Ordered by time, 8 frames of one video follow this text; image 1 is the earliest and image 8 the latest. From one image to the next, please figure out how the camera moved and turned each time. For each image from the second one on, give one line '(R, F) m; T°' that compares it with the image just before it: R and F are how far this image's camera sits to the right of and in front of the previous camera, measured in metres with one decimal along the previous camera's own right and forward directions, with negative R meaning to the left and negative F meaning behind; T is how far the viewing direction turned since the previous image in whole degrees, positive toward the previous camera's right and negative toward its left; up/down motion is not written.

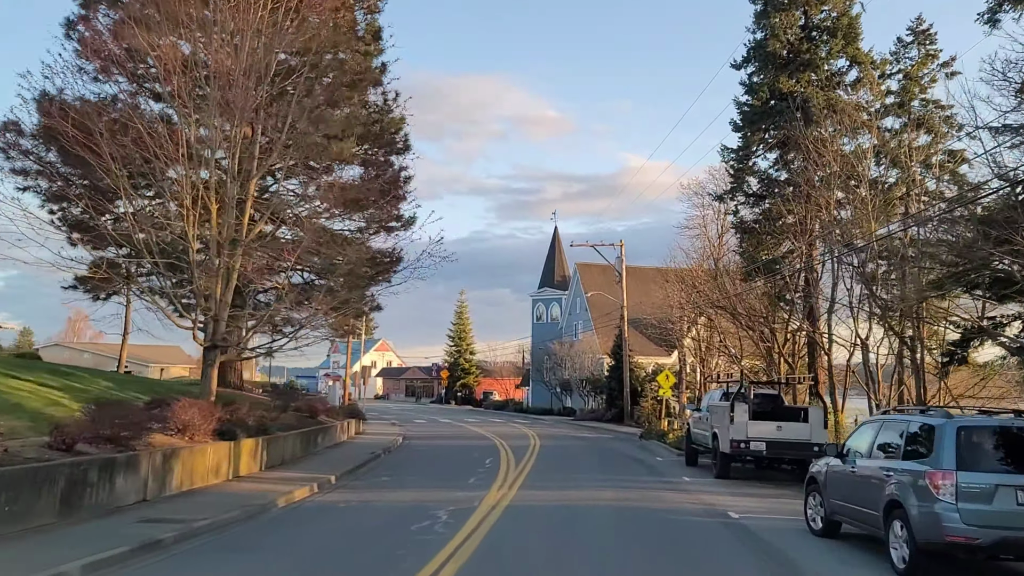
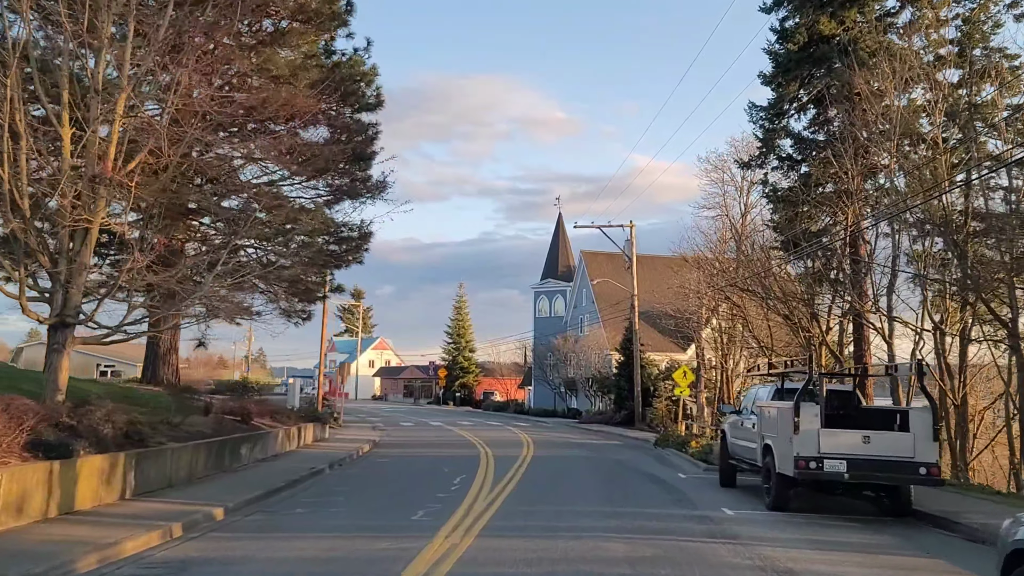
(+0.6, +4.6) m; -1°
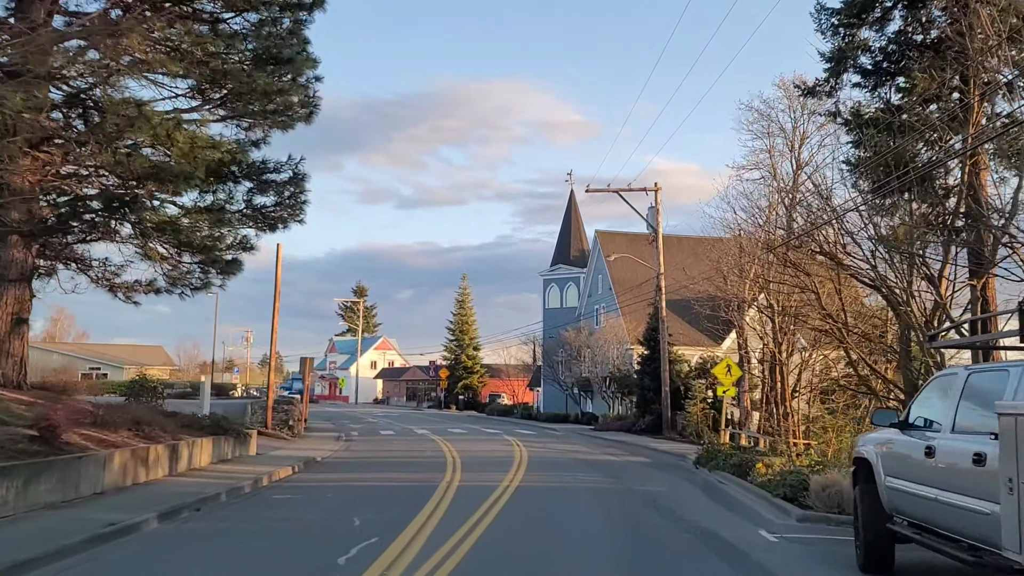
(+0.7, +6.9) m; -1°
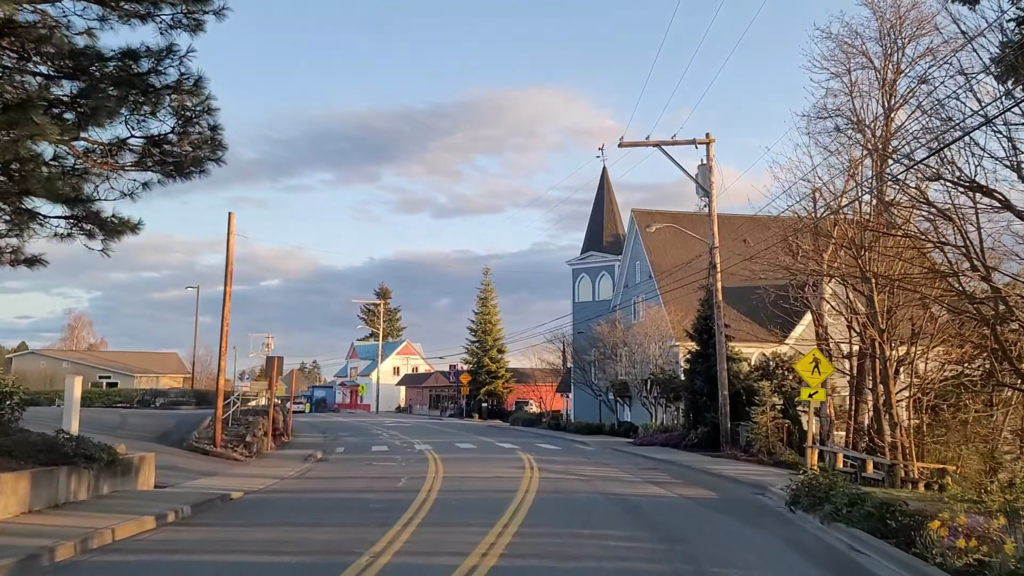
(+0.6, +6.3) m; -3°
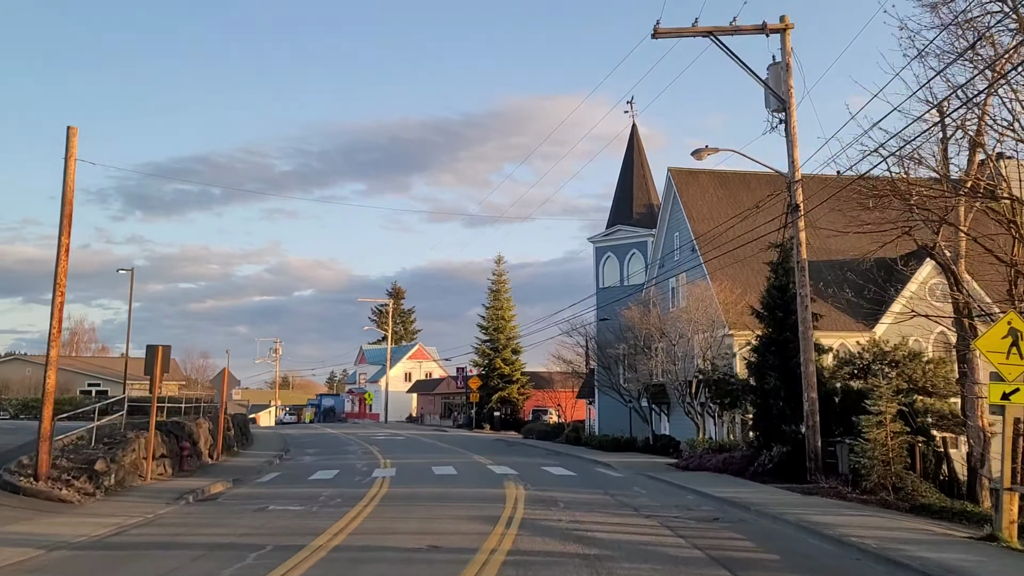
(+1.0, +7.9) m; -2°
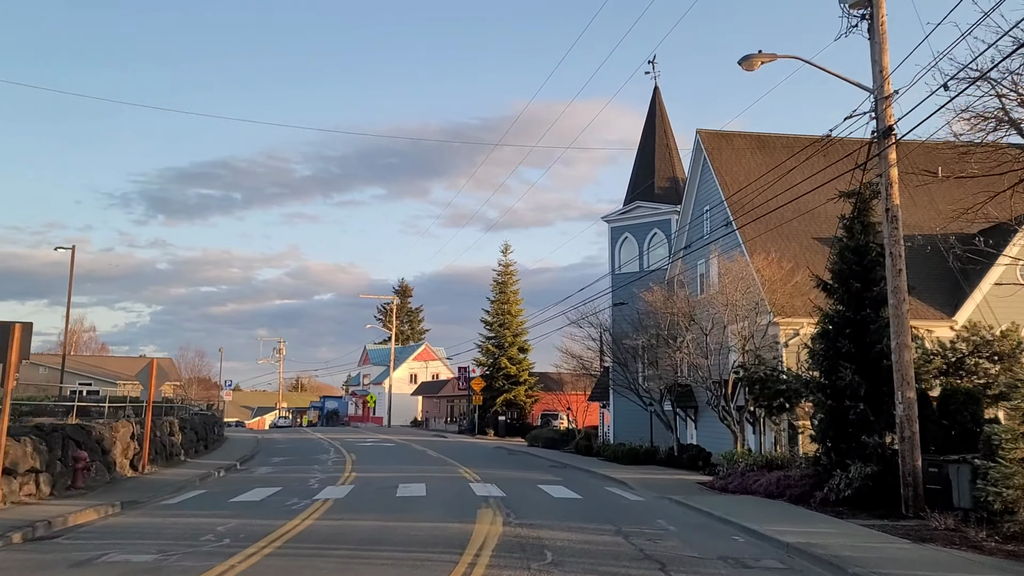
(+0.6, +4.7) m; -1°
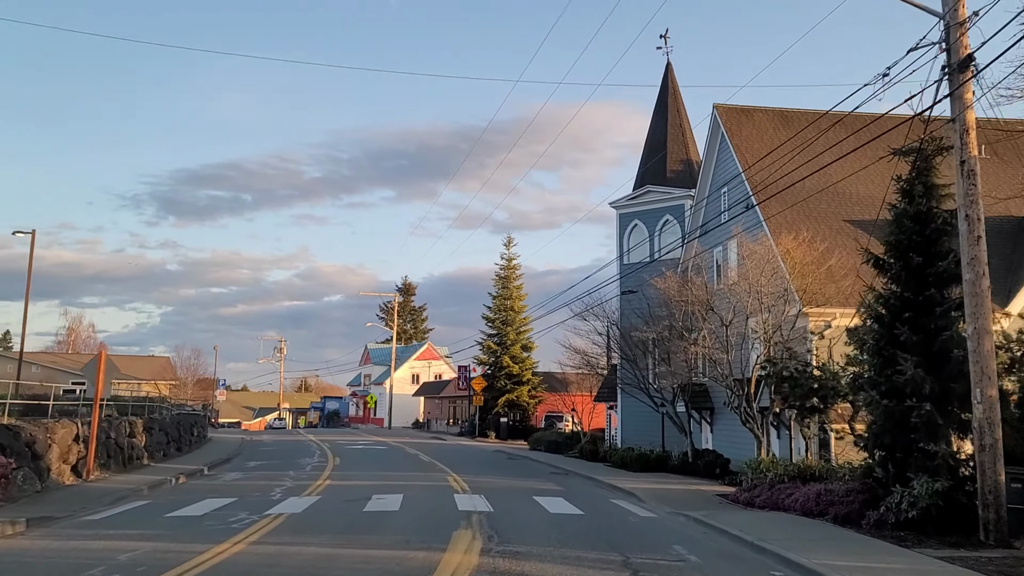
(+0.3, +2.4) m; -1°
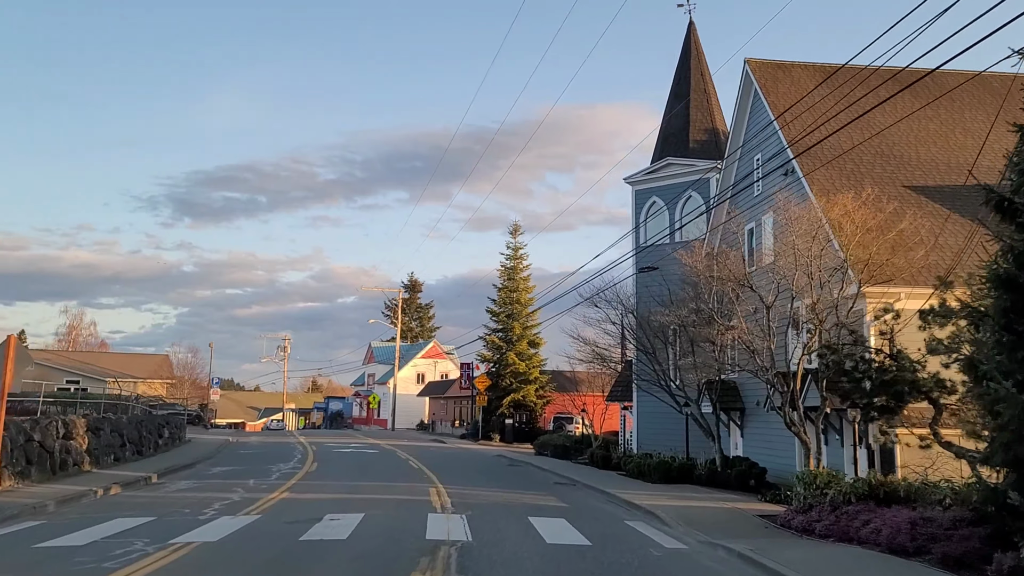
(+0.4, +3.2) m; -1°
